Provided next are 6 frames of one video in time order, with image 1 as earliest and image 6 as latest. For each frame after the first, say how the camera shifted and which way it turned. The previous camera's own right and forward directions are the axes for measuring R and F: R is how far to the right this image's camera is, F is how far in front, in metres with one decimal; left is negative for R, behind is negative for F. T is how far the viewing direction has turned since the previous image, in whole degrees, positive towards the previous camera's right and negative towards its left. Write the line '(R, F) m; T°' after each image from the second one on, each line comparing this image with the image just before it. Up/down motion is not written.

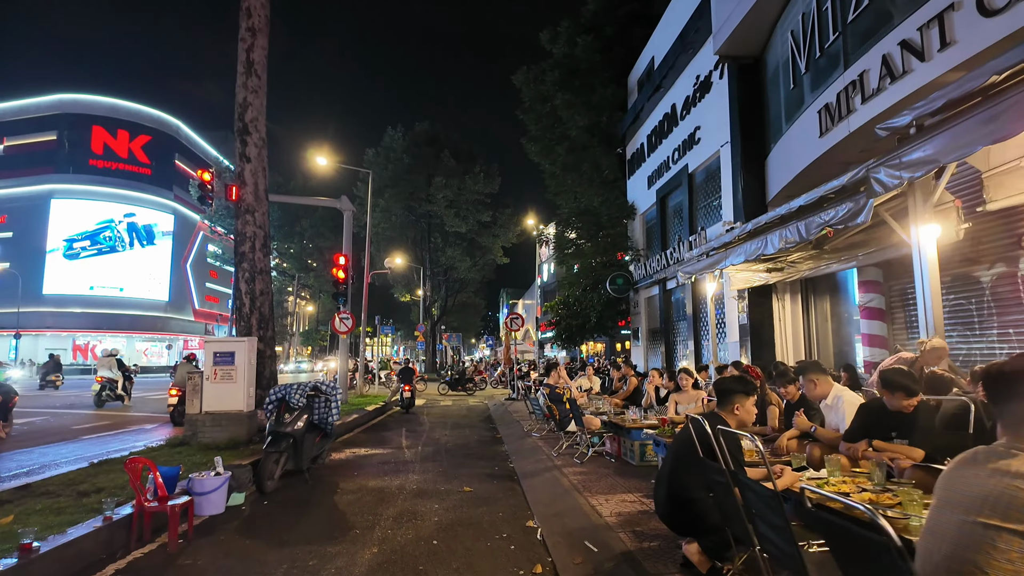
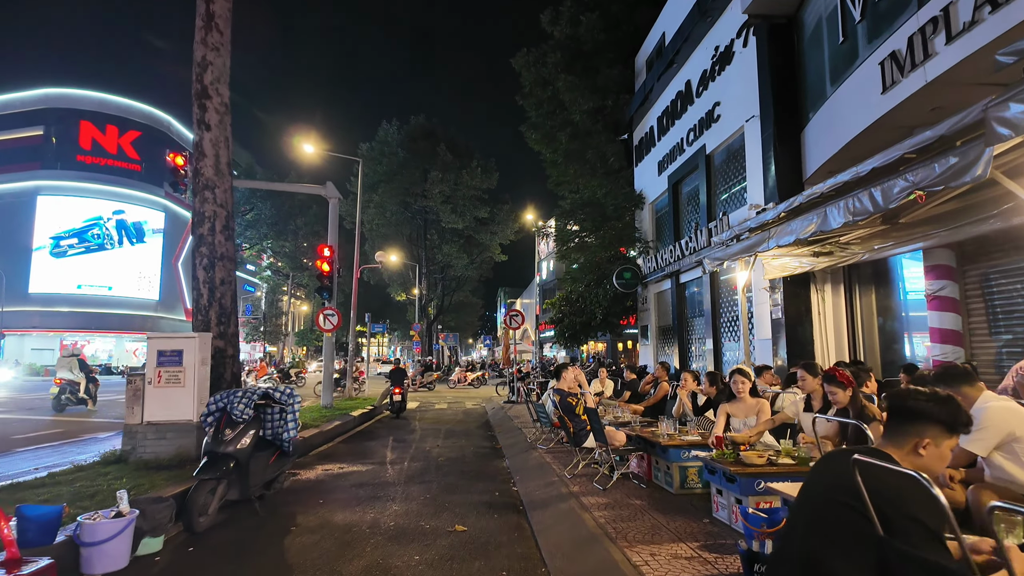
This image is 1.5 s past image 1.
(-0.1, +1.3) m; 0°
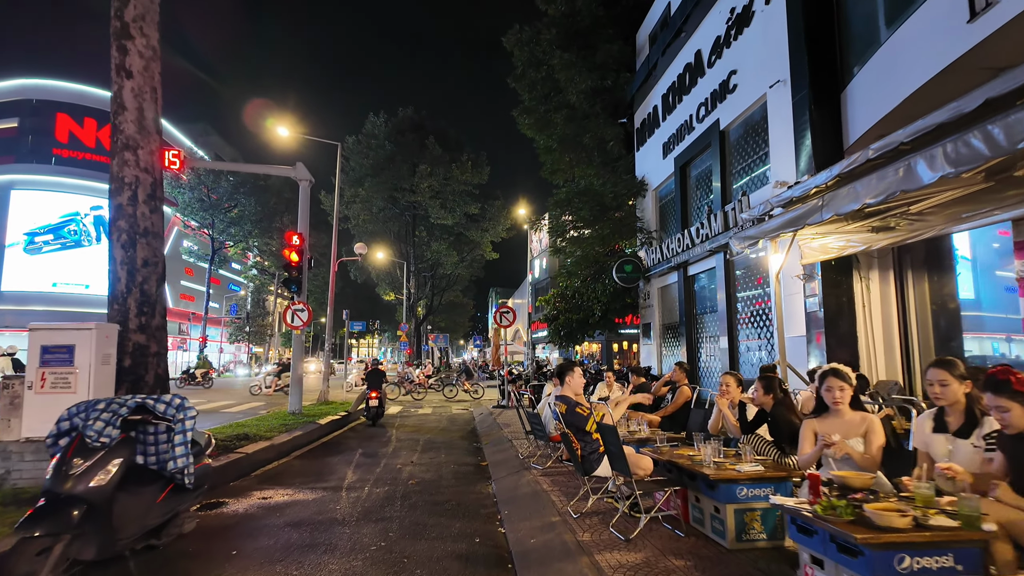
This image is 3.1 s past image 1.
(0.0, +1.4) m; +1°
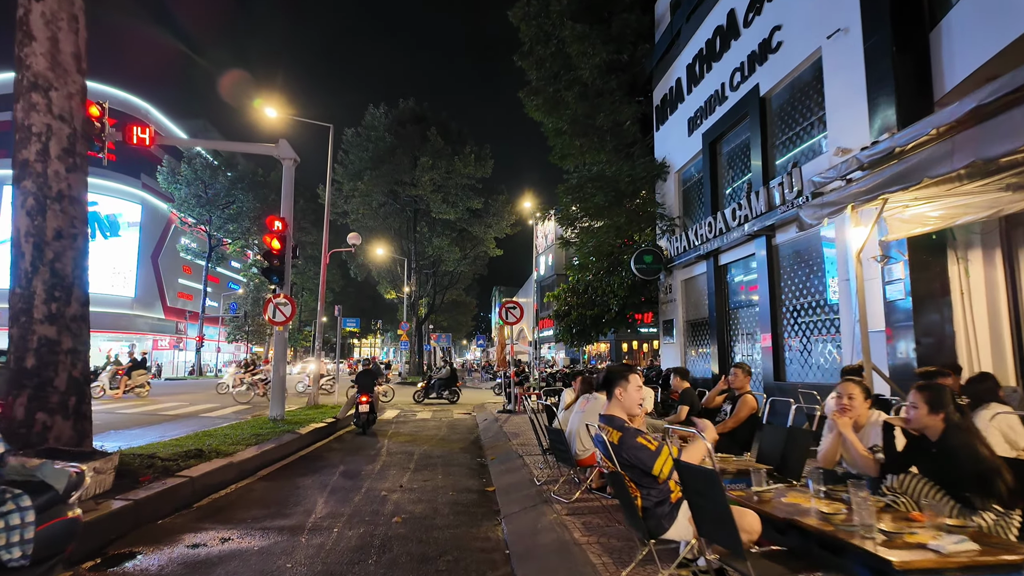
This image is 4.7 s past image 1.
(-0.1, +1.4) m; 0°
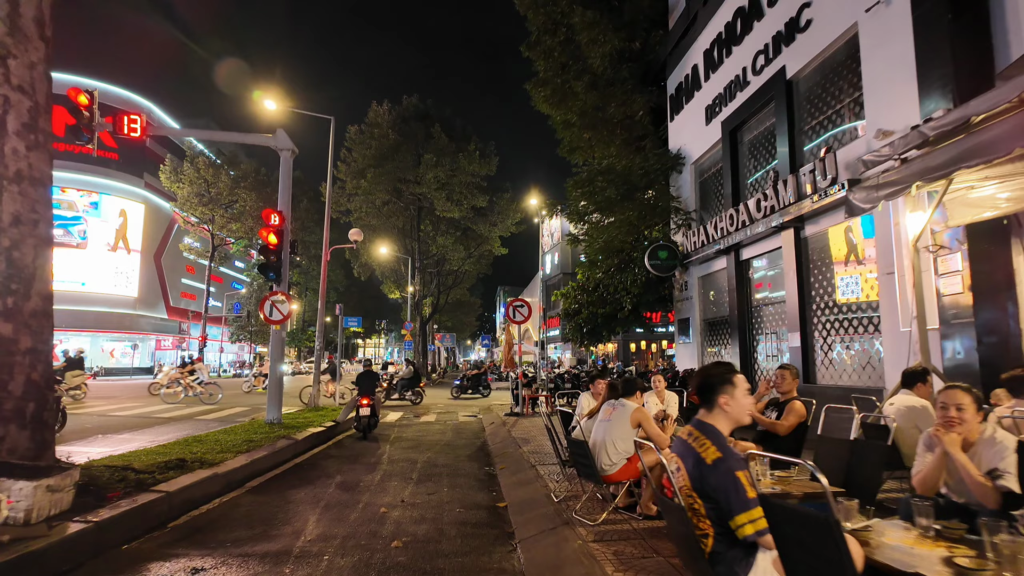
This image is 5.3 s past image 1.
(-0.1, +0.6) m; 0°
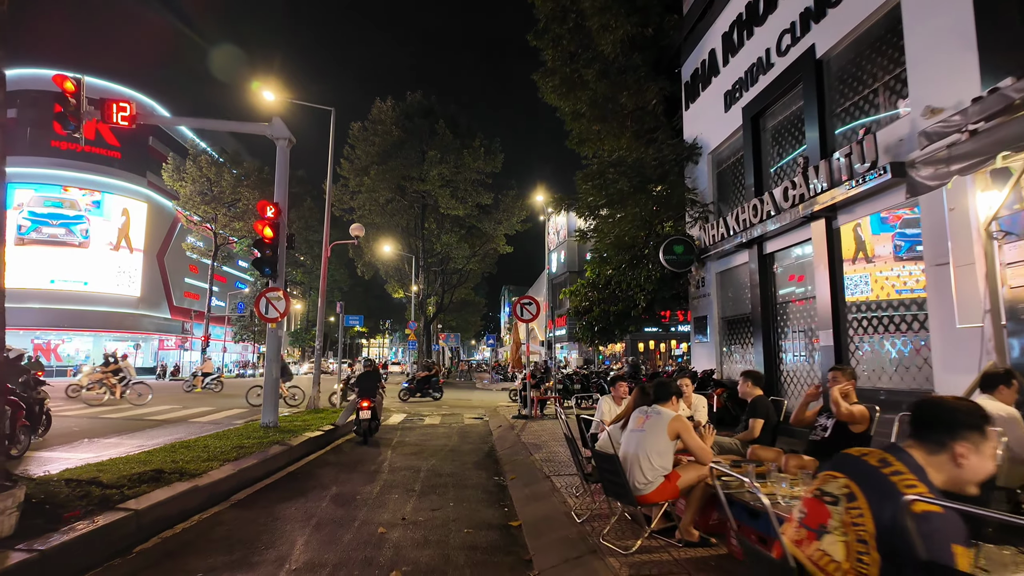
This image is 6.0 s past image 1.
(-0.1, +0.6) m; 0°
